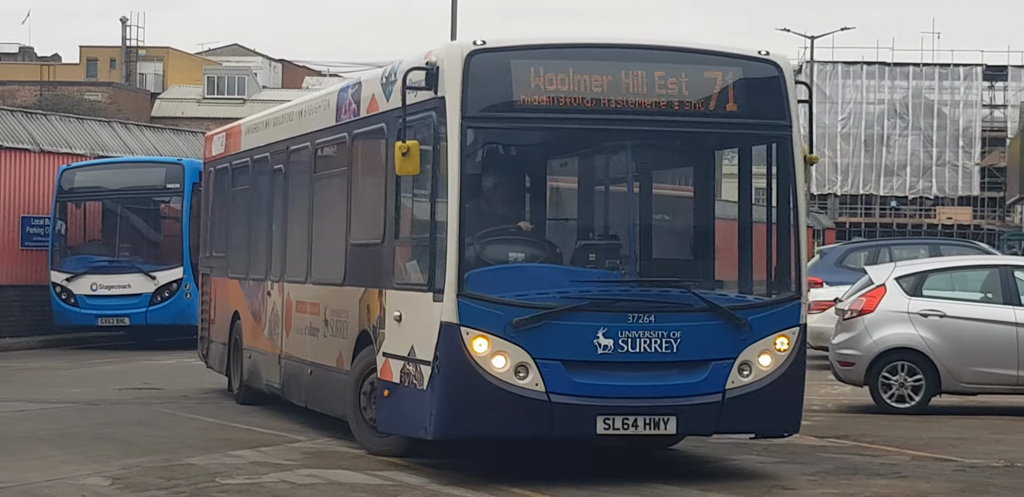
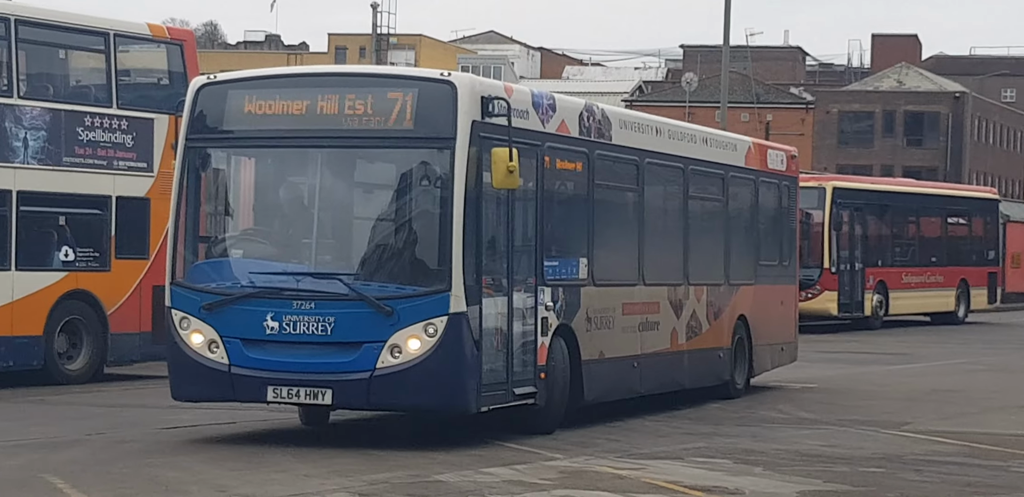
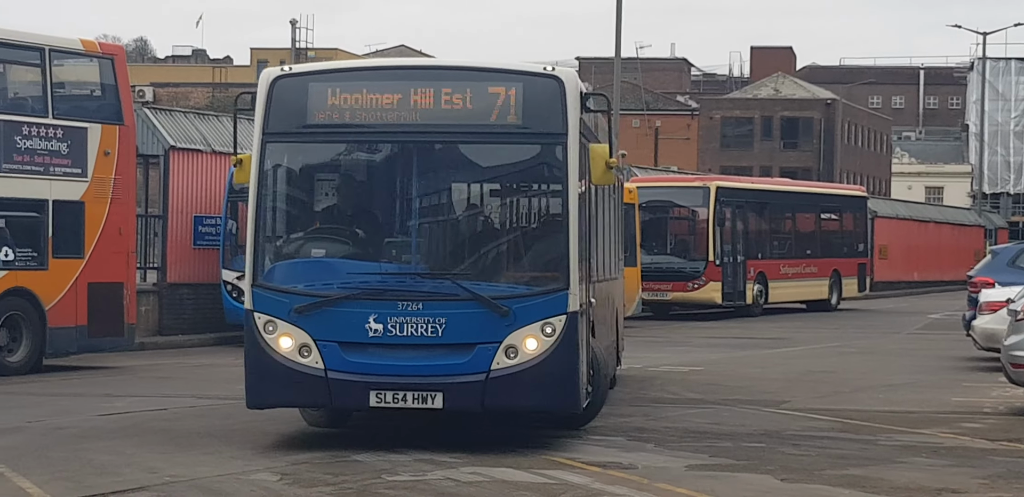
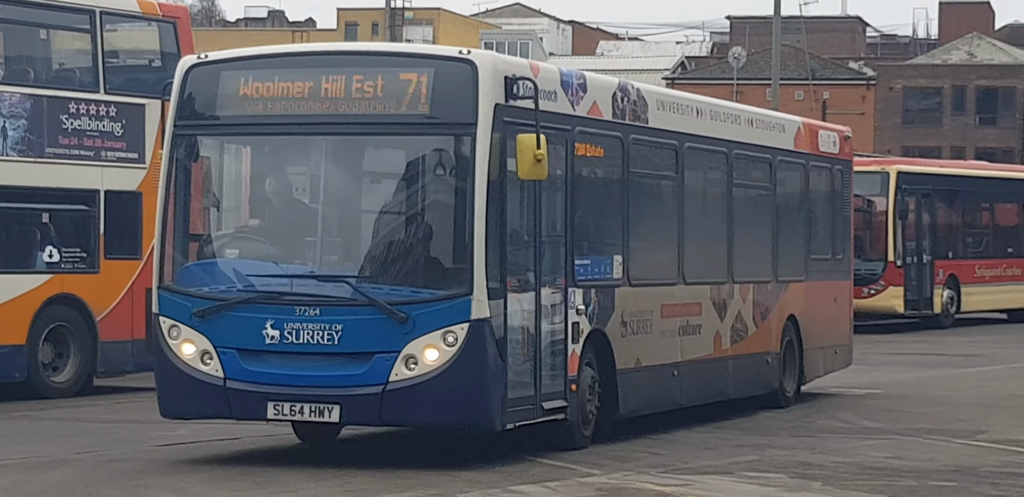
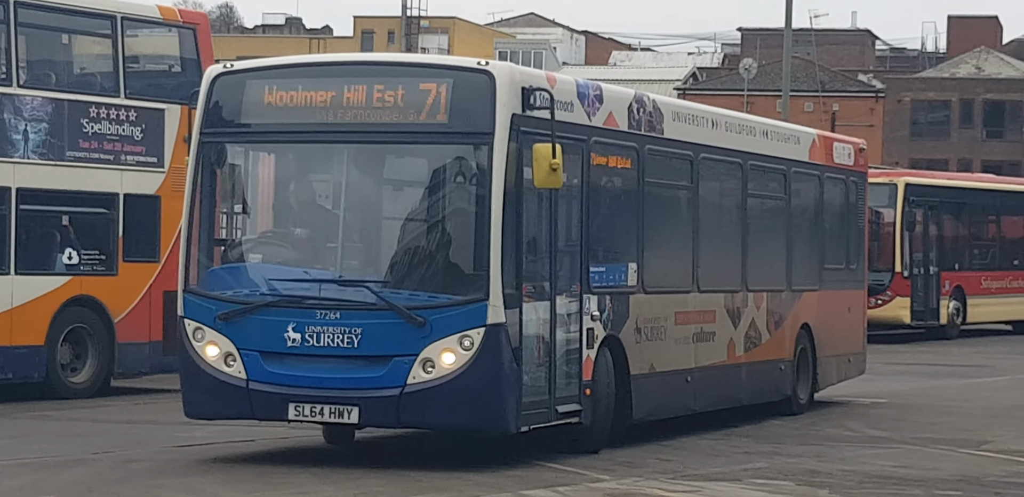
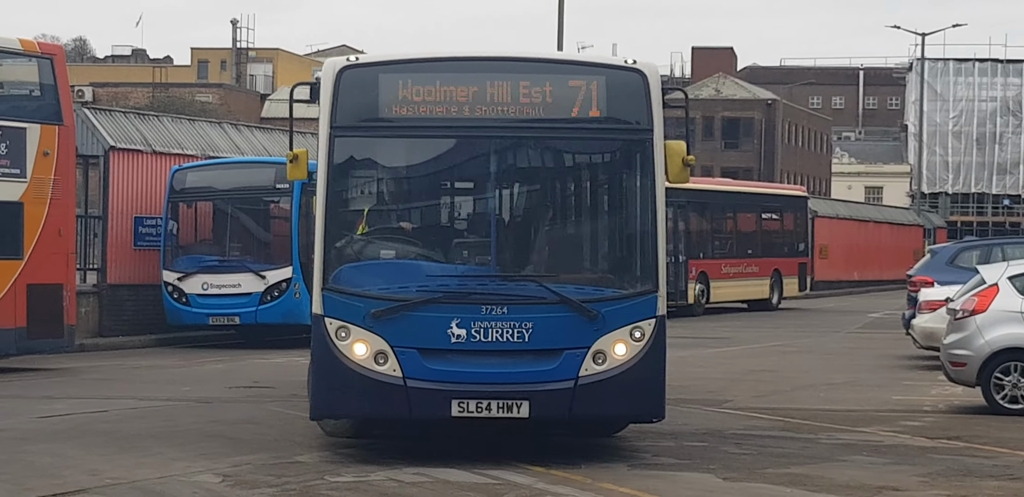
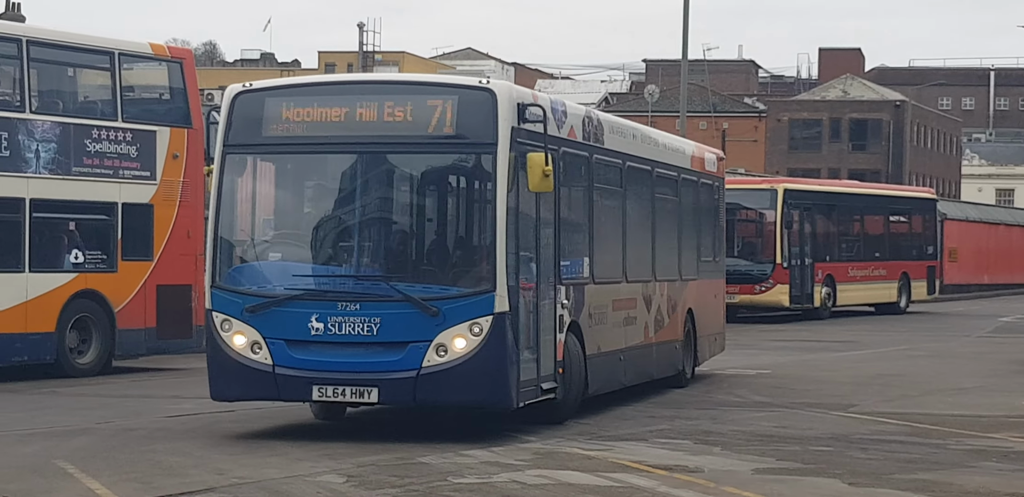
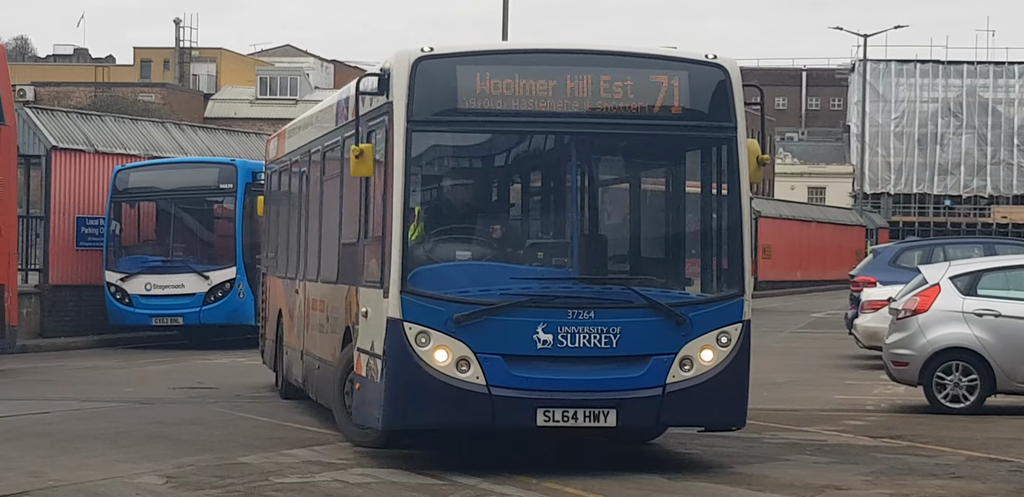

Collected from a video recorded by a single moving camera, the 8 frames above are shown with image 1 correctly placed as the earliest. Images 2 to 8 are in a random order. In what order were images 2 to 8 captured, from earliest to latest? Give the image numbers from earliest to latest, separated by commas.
8, 6, 3, 7, 2, 5, 4
